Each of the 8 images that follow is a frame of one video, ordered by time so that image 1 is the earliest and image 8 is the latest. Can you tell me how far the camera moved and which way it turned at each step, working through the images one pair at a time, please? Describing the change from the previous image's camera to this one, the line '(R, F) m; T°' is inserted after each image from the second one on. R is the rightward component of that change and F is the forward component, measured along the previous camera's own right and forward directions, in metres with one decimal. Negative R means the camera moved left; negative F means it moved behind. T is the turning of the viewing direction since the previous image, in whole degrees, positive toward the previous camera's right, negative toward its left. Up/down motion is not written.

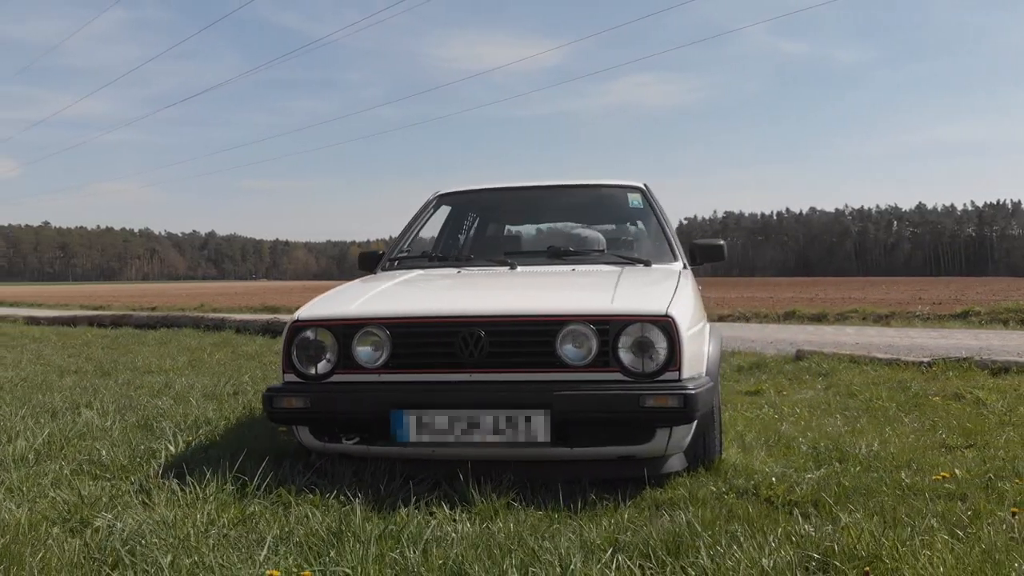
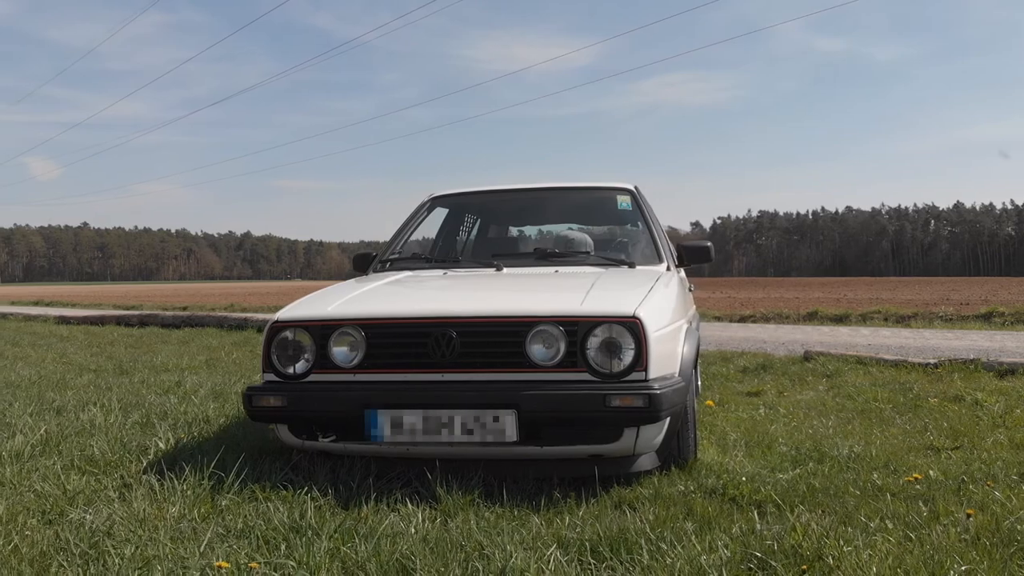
(+0.2, -0.1) m; -2°
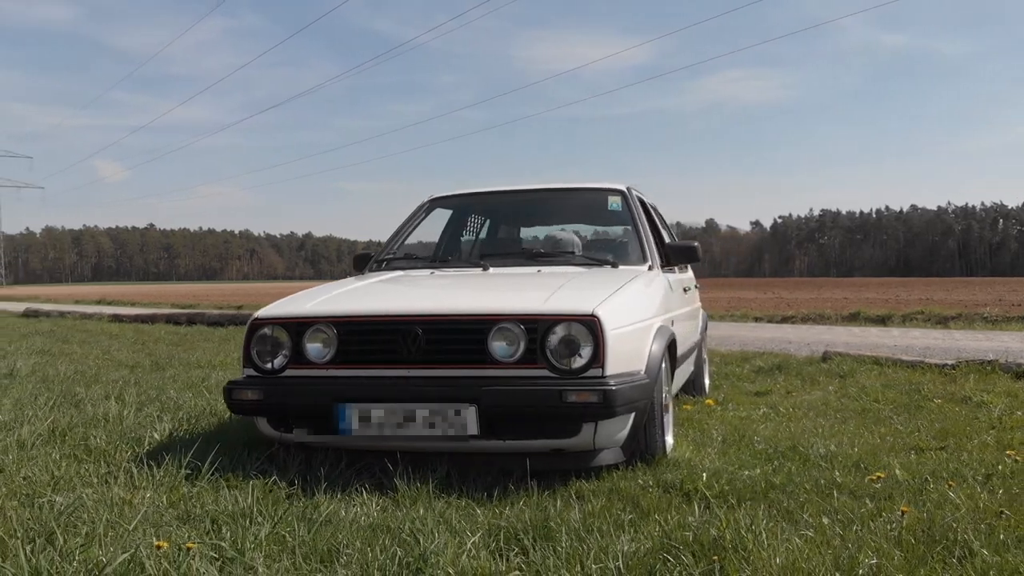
(+0.3, -0.1) m; -3°
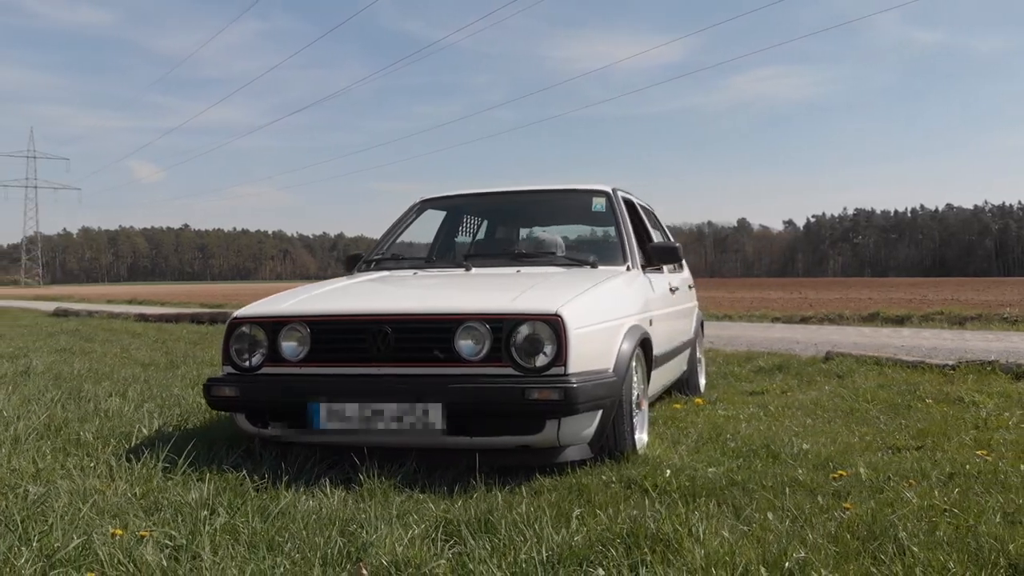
(+0.2, -0.1) m; -2°
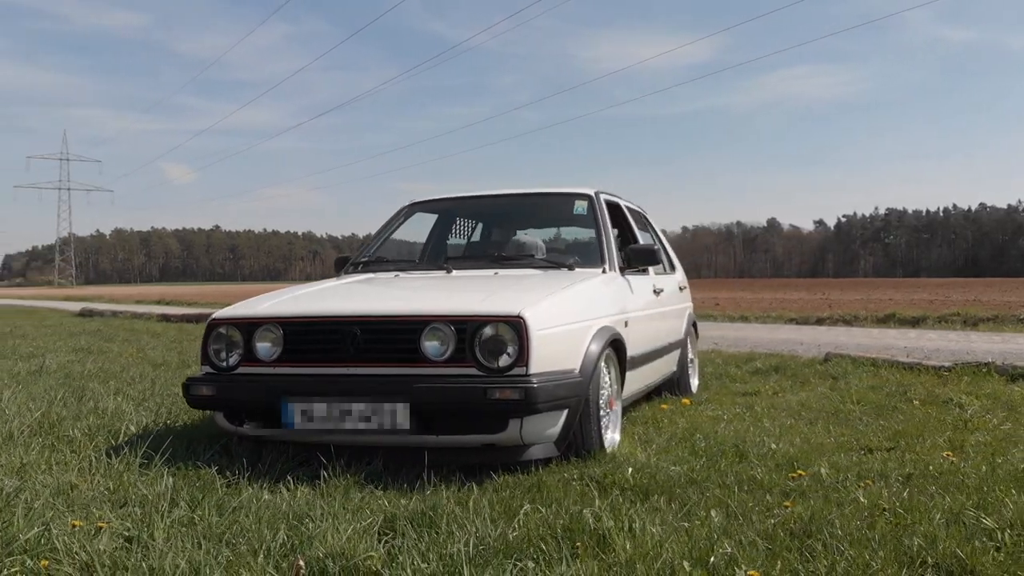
(+0.2, -0.1) m; -1°
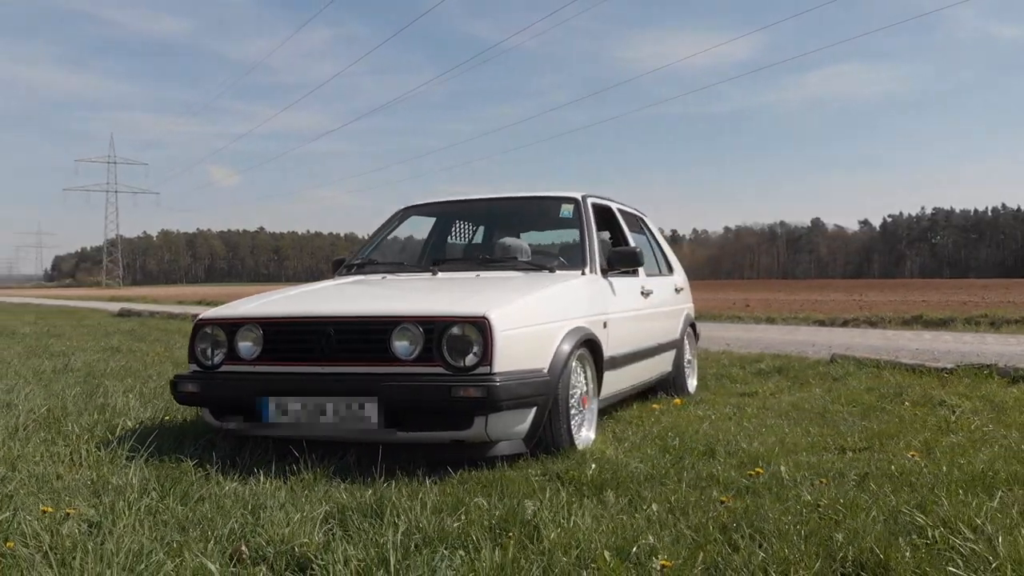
(+0.3, -0.1) m; -2°
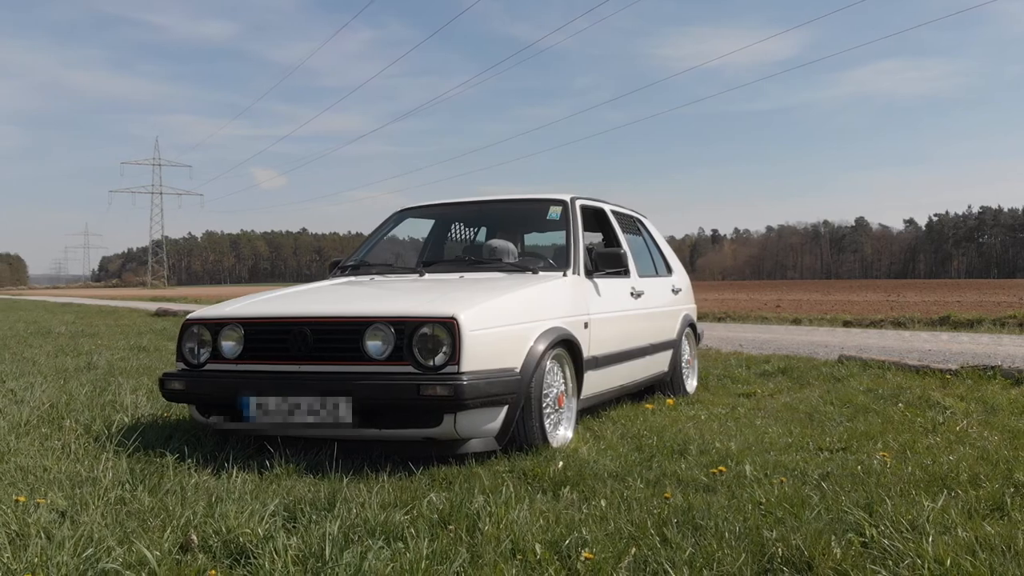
(+0.3, -0.1) m; -2°
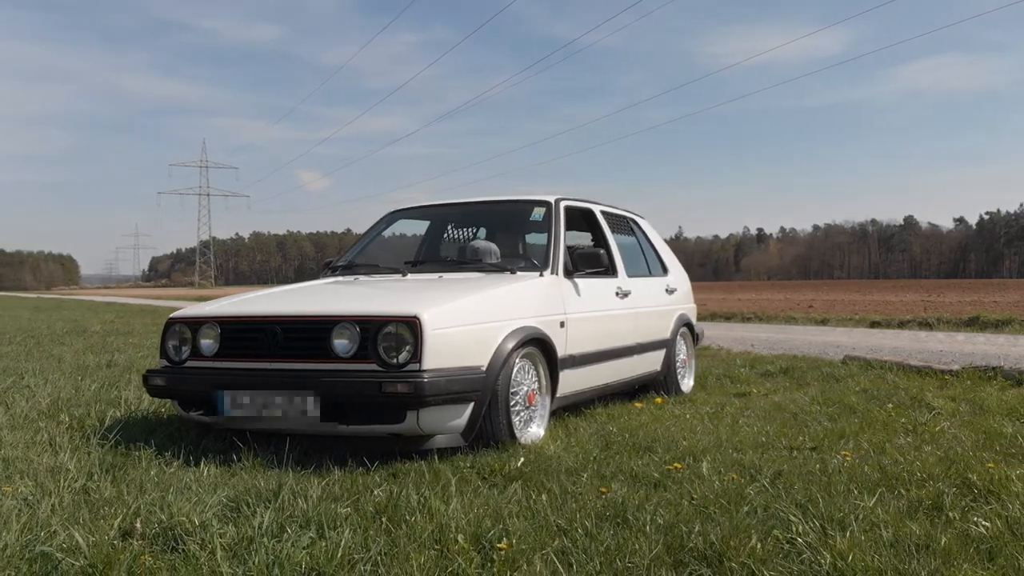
(+0.3, -0.1) m; -2°
